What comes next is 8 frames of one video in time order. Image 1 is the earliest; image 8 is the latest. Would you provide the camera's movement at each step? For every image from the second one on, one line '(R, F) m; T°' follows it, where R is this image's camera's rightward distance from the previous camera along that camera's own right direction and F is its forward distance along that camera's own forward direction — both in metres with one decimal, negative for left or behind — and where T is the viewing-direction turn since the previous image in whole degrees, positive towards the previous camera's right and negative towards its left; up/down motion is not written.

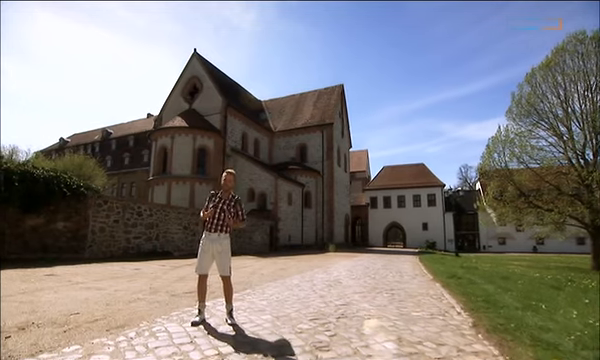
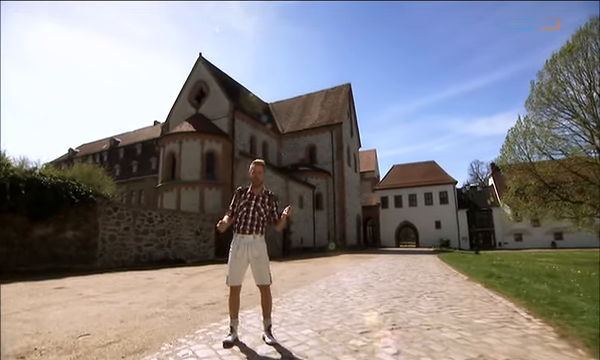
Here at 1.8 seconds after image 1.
(-0.2, +0.4) m; 0°
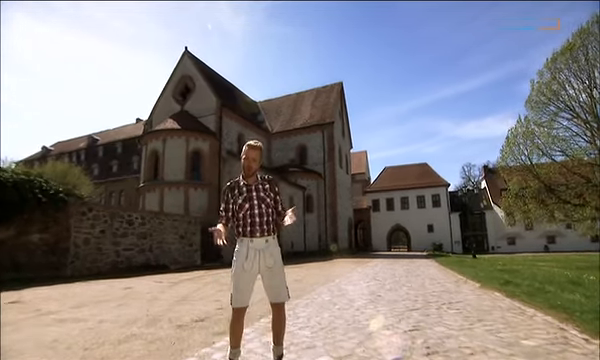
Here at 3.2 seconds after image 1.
(-0.2, +0.5) m; +2°
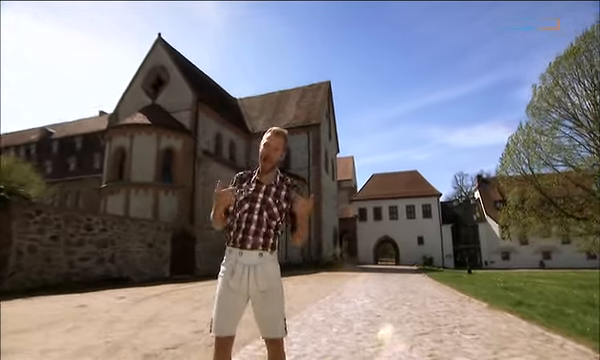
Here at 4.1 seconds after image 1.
(0.0, +1.3) m; +2°
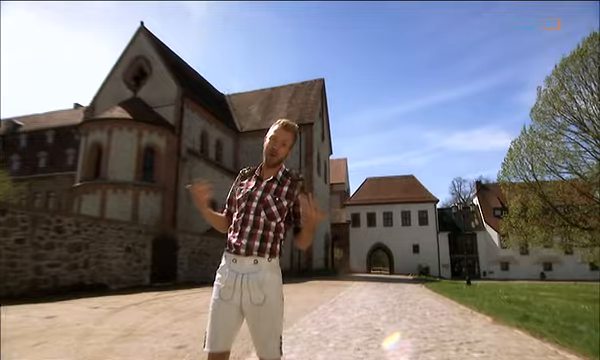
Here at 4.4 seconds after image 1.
(0.0, +0.8) m; +1°
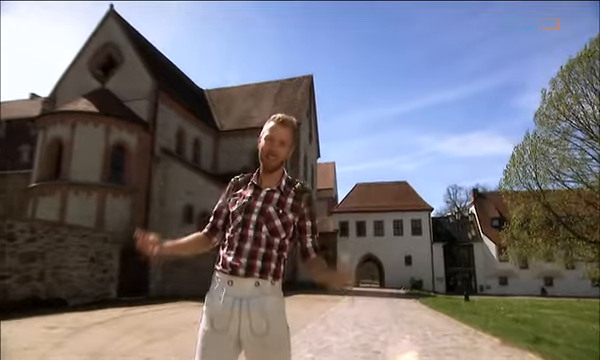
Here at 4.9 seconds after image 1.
(0.0, +1.1) m; +2°
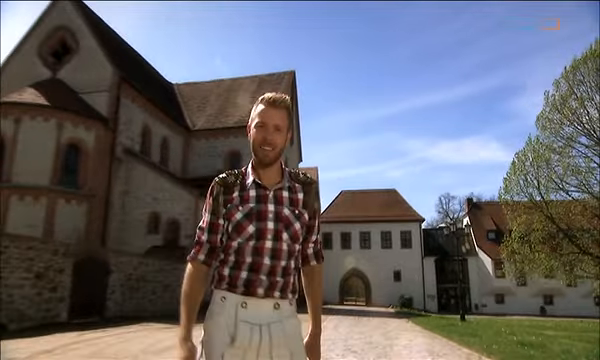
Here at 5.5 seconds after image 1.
(+0.1, +1.2) m; +2°
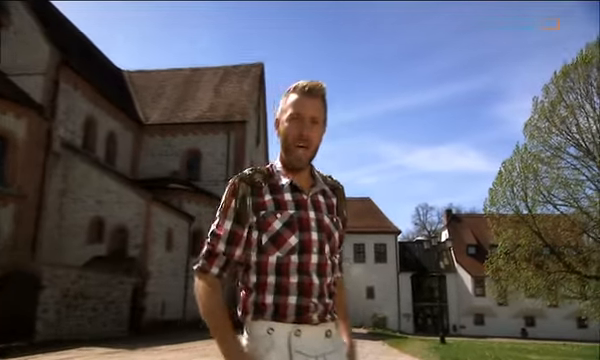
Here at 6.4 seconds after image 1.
(+0.1, +1.2) m; +4°
